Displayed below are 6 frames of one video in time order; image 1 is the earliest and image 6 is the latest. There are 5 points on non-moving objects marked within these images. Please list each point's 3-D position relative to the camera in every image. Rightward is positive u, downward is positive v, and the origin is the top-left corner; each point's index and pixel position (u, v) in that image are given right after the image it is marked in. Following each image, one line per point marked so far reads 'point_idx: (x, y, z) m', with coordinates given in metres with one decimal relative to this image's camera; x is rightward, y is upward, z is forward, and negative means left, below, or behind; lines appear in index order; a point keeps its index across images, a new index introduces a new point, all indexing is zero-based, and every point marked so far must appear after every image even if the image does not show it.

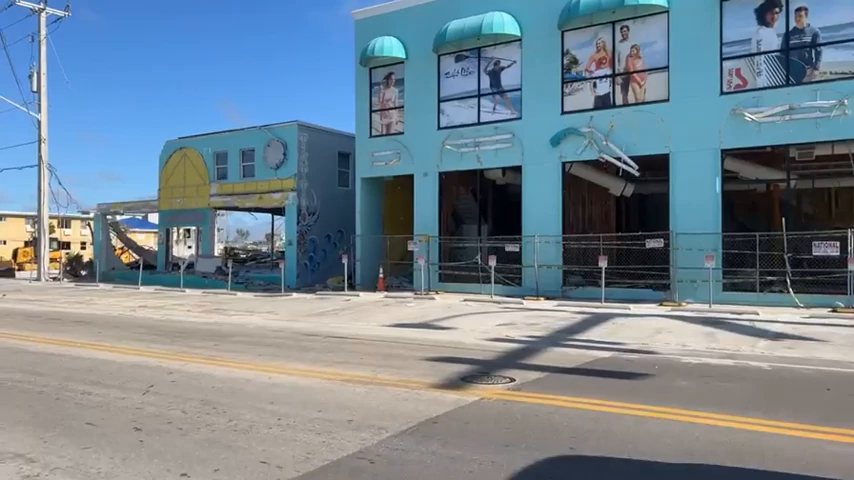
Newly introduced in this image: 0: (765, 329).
0: (+7.5, -2.0, +13.2) m
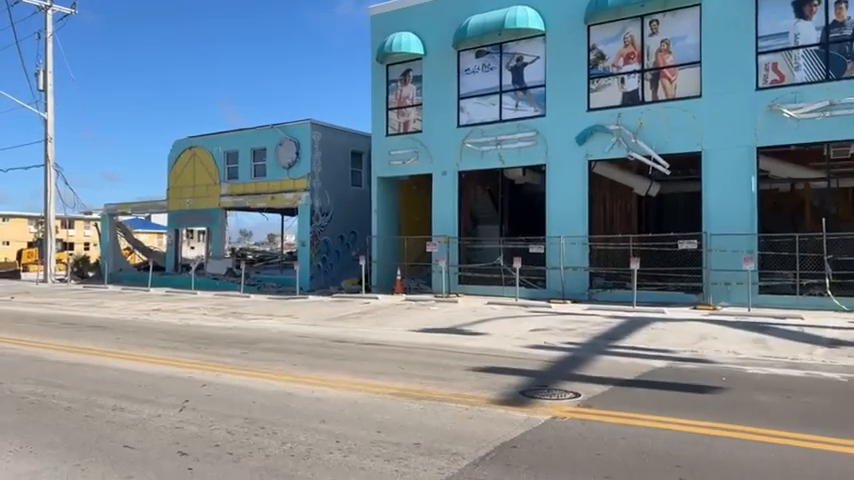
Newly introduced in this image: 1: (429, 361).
0: (+8.2, -2.0, +12.6) m
1: (0.0, -2.0, +9.7) m
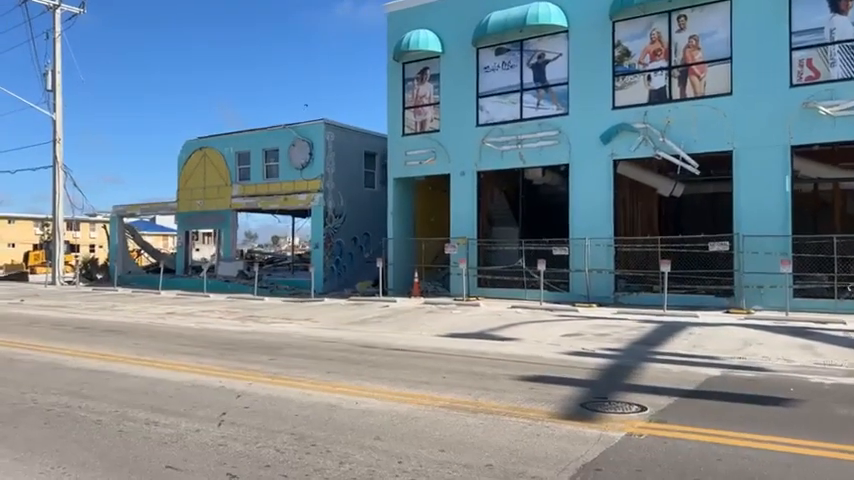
0: (+8.8, -2.0, +12.1) m
1: (+0.7, -2.0, +9.2) m
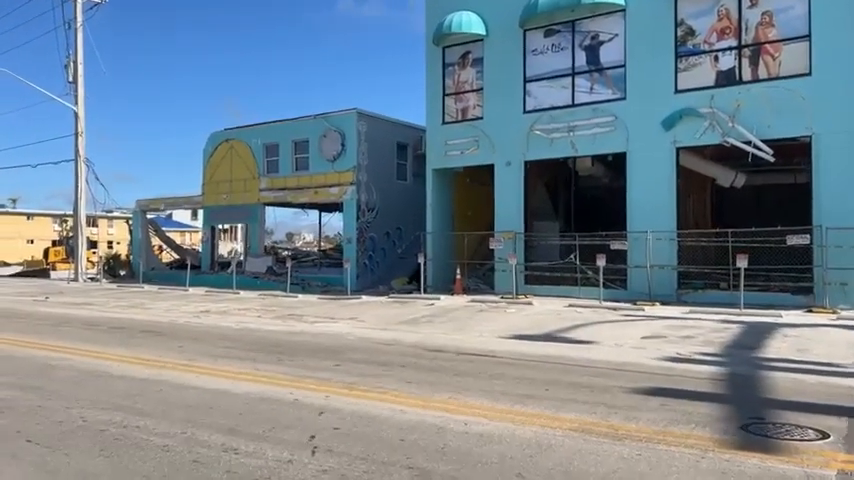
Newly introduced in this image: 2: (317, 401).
0: (+10.2, -1.9, +10.7) m
1: (+1.9, -1.9, +8.0) m
2: (-1.3, -1.8, +6.8) m
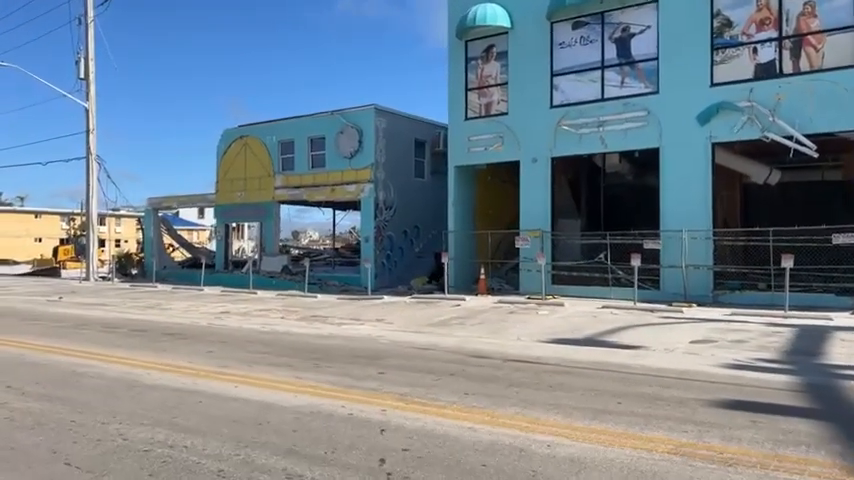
0: (+10.9, -1.9, +10.1) m
1: (+2.6, -1.9, +7.4) m
2: (-0.6, -1.8, +6.3) m
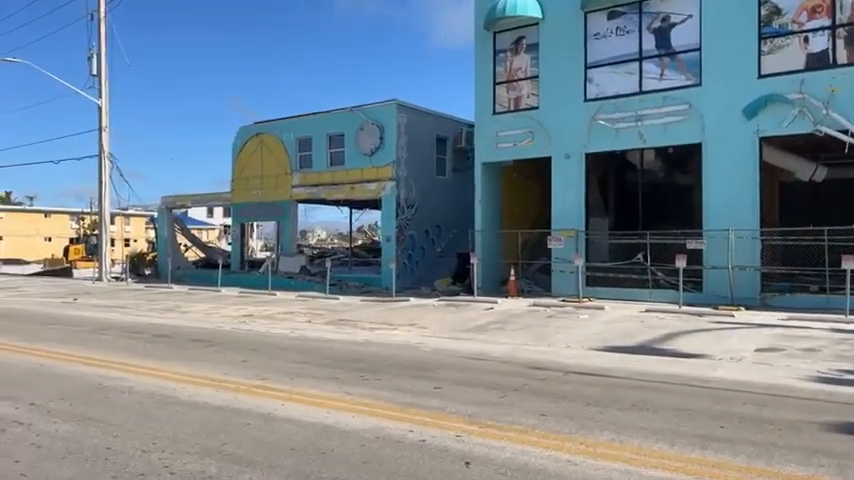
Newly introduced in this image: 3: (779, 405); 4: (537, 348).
0: (+11.7, -1.9, +9.2) m
1: (+3.4, -1.9, +6.6) m
2: (+0.2, -1.9, +5.5) m
3: (+4.1, -1.9, +7.0) m
4: (+2.1, -2.1, +11.6) m
